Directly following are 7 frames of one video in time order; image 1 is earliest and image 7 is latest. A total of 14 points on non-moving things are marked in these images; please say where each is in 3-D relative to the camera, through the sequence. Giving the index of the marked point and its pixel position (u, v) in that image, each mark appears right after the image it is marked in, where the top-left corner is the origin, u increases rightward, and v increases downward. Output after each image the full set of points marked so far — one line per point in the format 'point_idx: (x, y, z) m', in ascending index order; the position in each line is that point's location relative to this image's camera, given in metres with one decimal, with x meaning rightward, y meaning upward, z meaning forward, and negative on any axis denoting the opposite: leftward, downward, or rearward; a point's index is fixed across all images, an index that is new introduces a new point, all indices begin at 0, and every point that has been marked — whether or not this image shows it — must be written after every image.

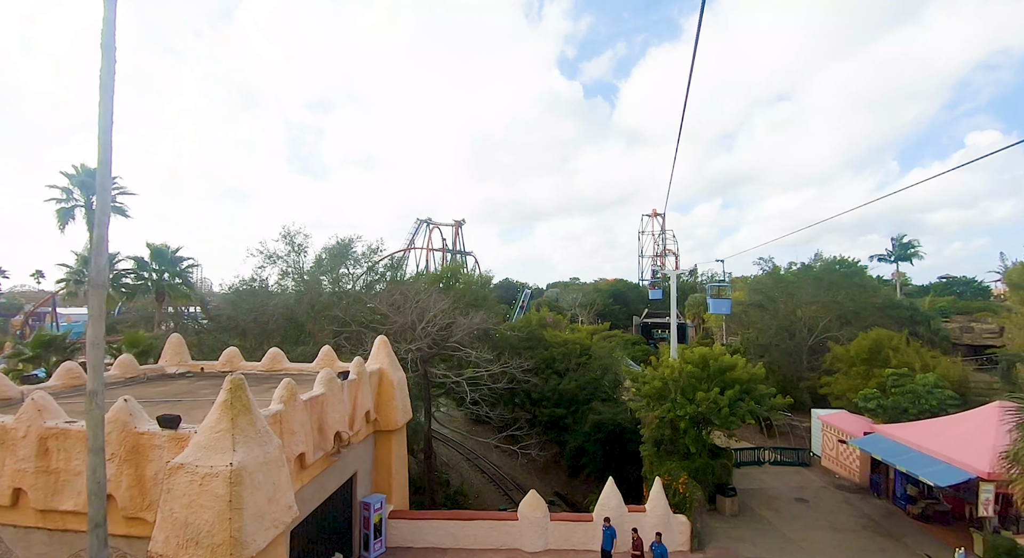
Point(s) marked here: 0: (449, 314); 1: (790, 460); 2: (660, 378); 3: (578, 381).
0: (-2.2, -1.3, +16.3) m
1: (+9.4, -6.1, +16.7) m
2: (+4.0, -2.6, +13.0) m
3: (+2.7, -4.0, +19.4) m
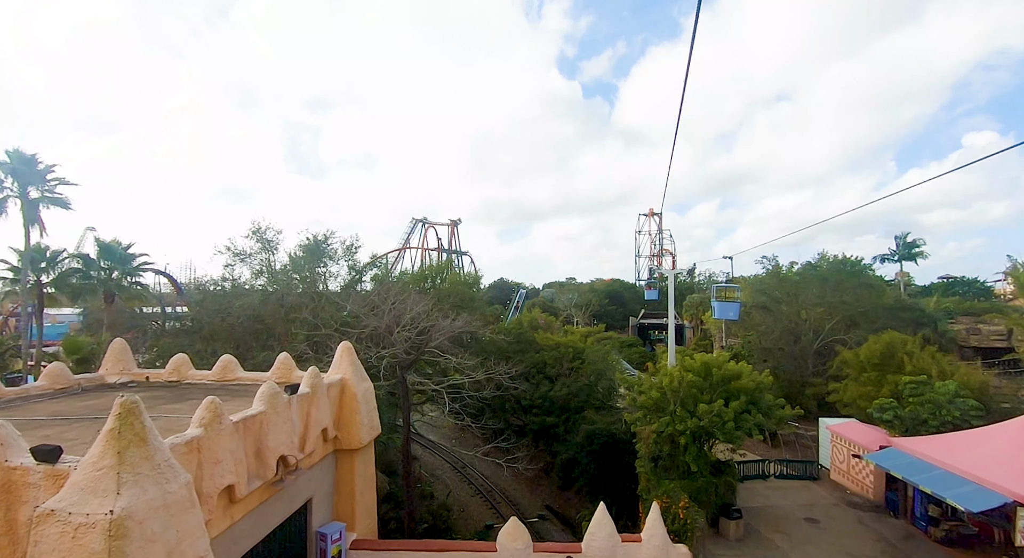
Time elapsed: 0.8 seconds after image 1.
0: (-2.6, -1.2, +15.0) m
1: (+9.0, -6.1, +15.5) m
2: (+3.5, -2.6, +11.8) m
3: (+2.2, -4.0, +18.2) m
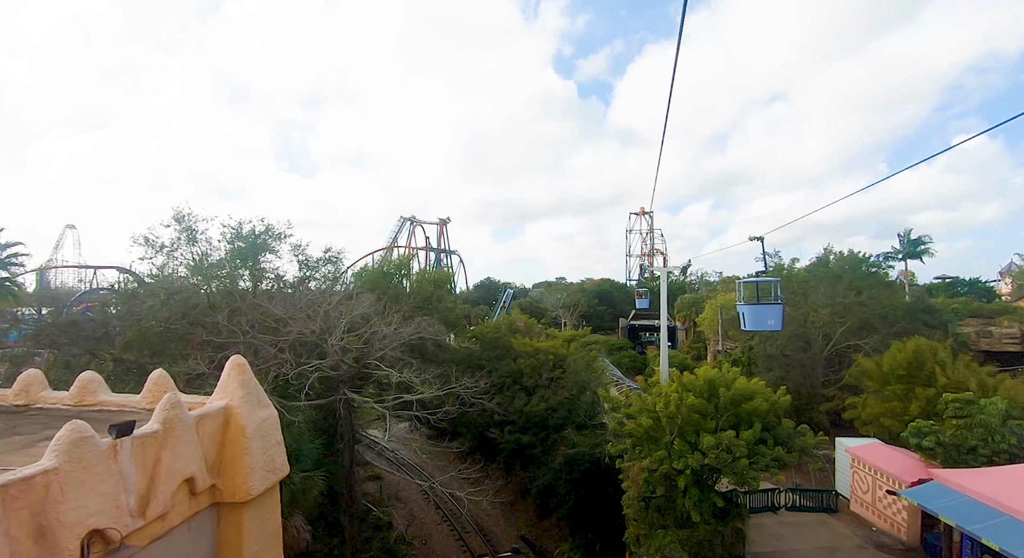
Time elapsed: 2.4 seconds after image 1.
0: (-3.6, -1.1, +12.5) m
1: (+8.0, -6.0, +13.2) m
2: (+2.6, -2.5, +9.4) m
3: (+1.2, -3.9, +15.7) m
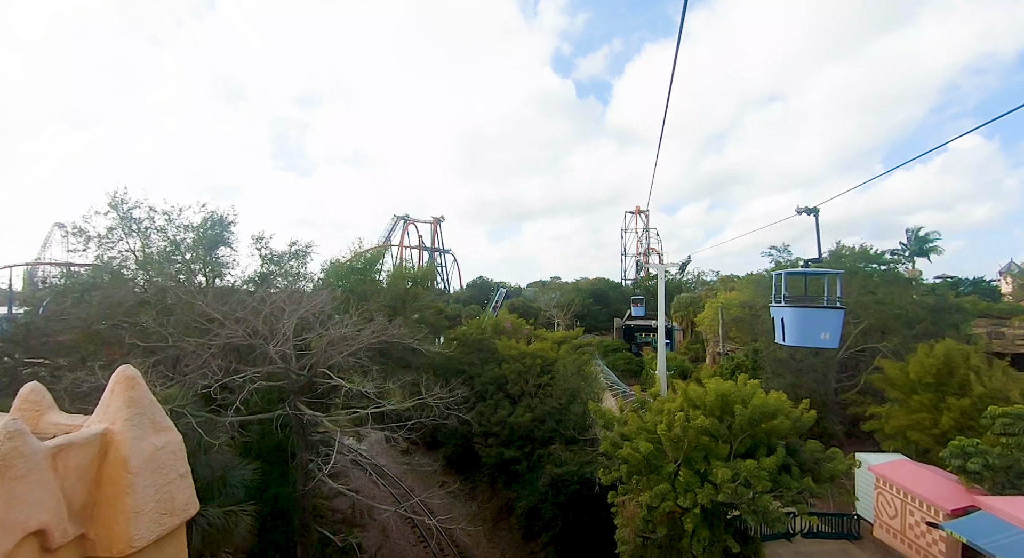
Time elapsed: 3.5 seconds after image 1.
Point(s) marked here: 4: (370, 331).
0: (-4.1, -1.0, +10.8) m
1: (+7.5, -5.9, +11.6) m
2: (+2.2, -2.4, +7.7) m
3: (+0.7, -3.7, +14.1) m
4: (-3.2, -1.1, +11.1) m
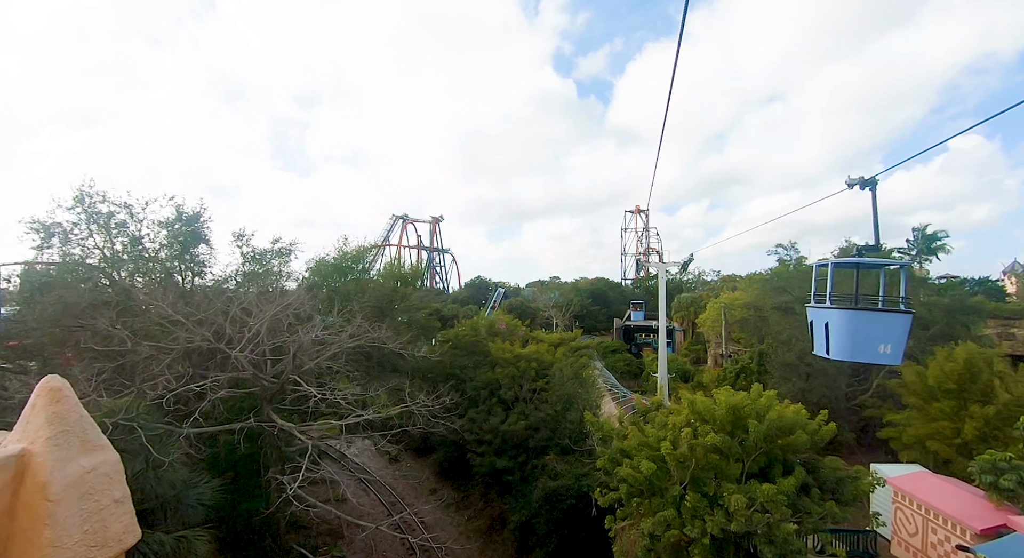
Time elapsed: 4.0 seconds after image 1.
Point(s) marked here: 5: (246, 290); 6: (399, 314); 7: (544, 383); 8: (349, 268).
0: (-4.3, -1.0, +10.0) m
1: (+7.3, -5.9, +10.8) m
2: (+2.0, -2.4, +6.9) m
3: (+0.5, -3.7, +13.3) m
4: (-3.4, -1.1, +10.3) m
5: (-5.8, -0.2, +10.8) m
6: (-3.4, -1.1, +15.2) m
7: (+0.9, -3.0, +14.3) m
8: (-5.2, +0.4, +15.9) m
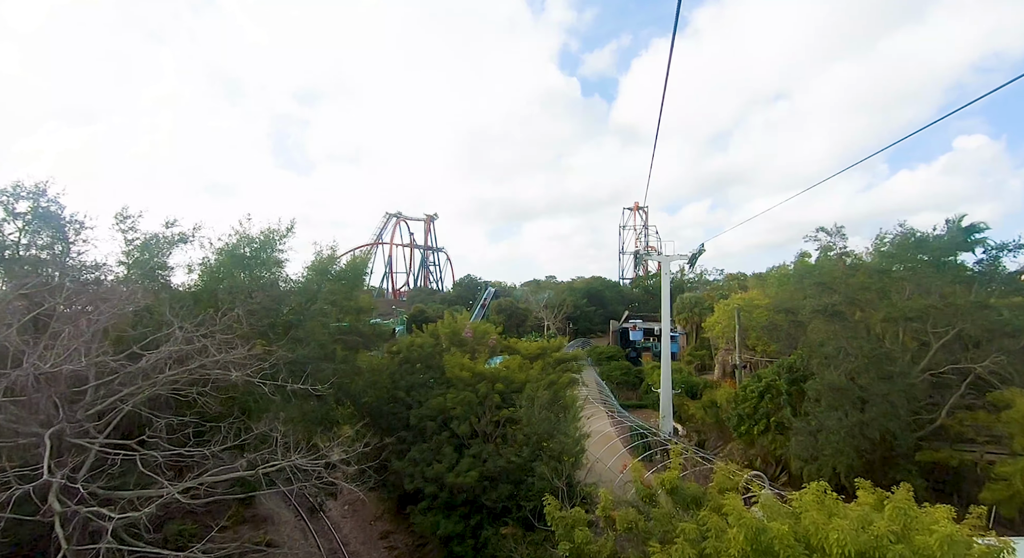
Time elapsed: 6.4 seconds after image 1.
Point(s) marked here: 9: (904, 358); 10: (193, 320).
0: (-5.2, -0.8, +6.3) m
1: (+6.3, -5.8, +7.1) m
2: (+1.0, -2.2, +3.2) m
3: (-0.5, -3.6, +9.6) m
4: (-4.4, -1.0, +6.5) m
5: (-6.7, -0.1, +7.1) m
6: (-4.4, -0.9, +11.5) m
7: (-0.1, -2.9, +10.6) m
8: (-6.2, +0.6, +12.2) m
9: (+9.2, -1.8, +11.6) m
10: (-5.4, -0.5, +8.6) m
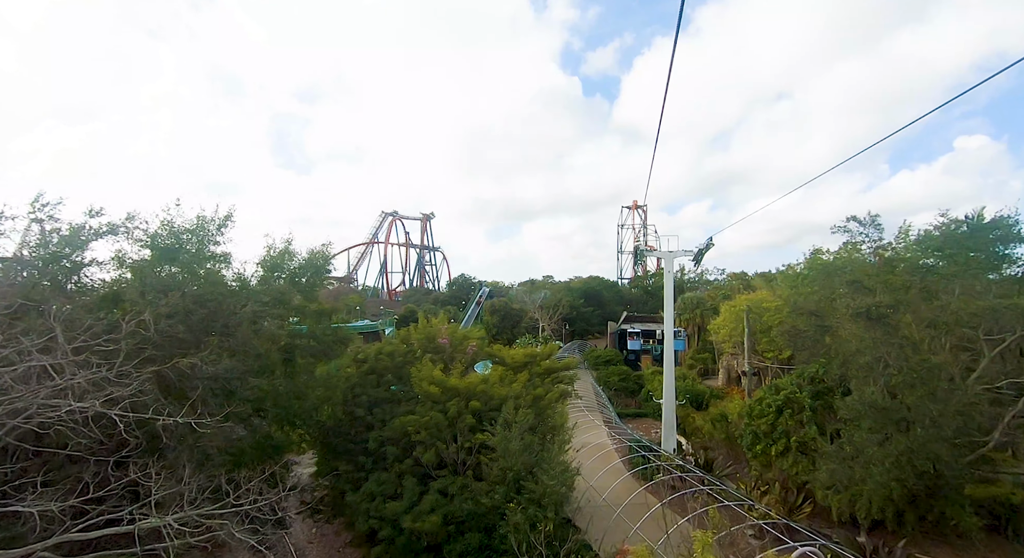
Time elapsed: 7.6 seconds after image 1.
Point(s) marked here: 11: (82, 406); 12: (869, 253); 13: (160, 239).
0: (-5.6, -0.8, +4.5) m
1: (+5.9, -5.7, +5.3) m
2: (+0.6, -2.2, +1.4) m
3: (-0.9, -3.5, +7.8) m
4: (-4.8, -0.9, +4.7) m
5: (-7.1, 0.0, +5.3) m
6: (-4.9, -0.9, +9.6) m
7: (-0.5, -2.8, +8.8) m
8: (-6.6, +0.6, +10.3) m
9: (+8.8, -1.8, +9.8) m
10: (-5.8, -0.5, +6.8) m
11: (-4.4, -1.1, +5.1) m
12: (+8.7, +0.6, +12.1) m
13: (-7.0, +0.8, +10.2) m
